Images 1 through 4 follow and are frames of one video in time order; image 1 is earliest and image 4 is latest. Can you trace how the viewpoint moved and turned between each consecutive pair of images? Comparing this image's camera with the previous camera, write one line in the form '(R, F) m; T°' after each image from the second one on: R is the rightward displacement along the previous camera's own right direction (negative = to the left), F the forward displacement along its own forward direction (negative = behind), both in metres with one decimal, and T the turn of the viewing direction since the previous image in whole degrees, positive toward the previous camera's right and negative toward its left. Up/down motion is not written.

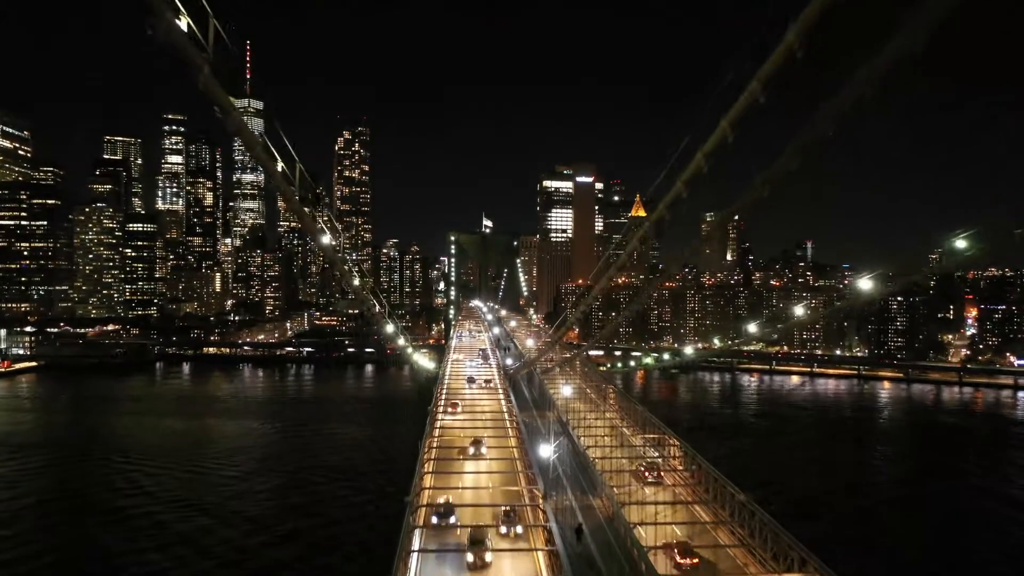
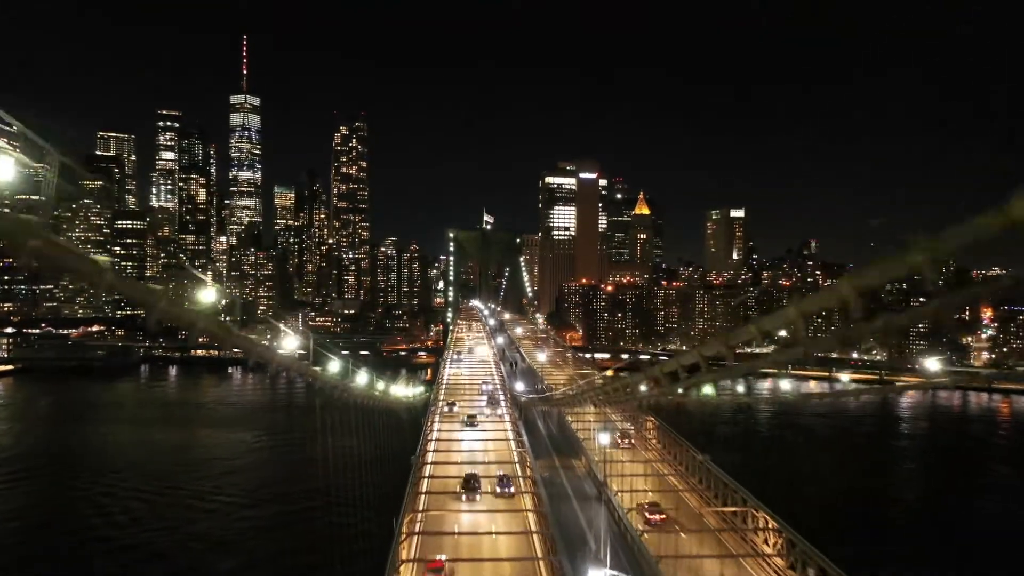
(-0.1, +1.4) m; 0°
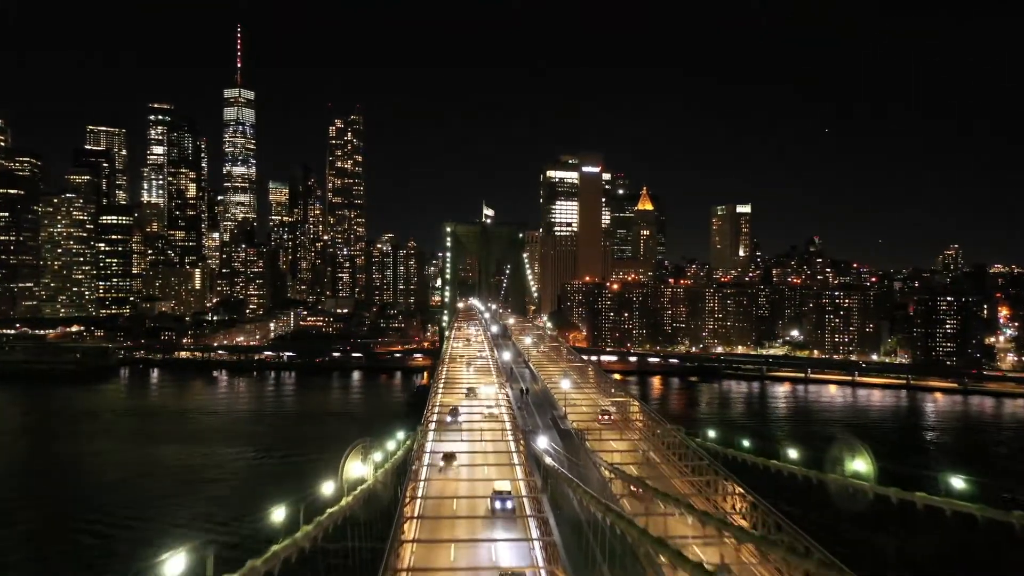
(-0.1, +1.7) m; 0°
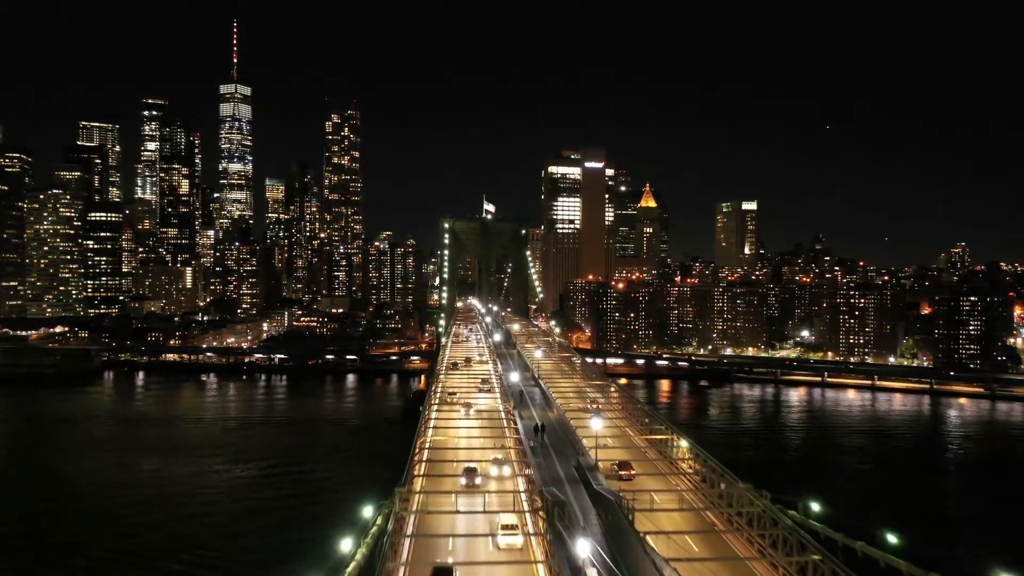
(-0.1, +1.2) m; 0°
